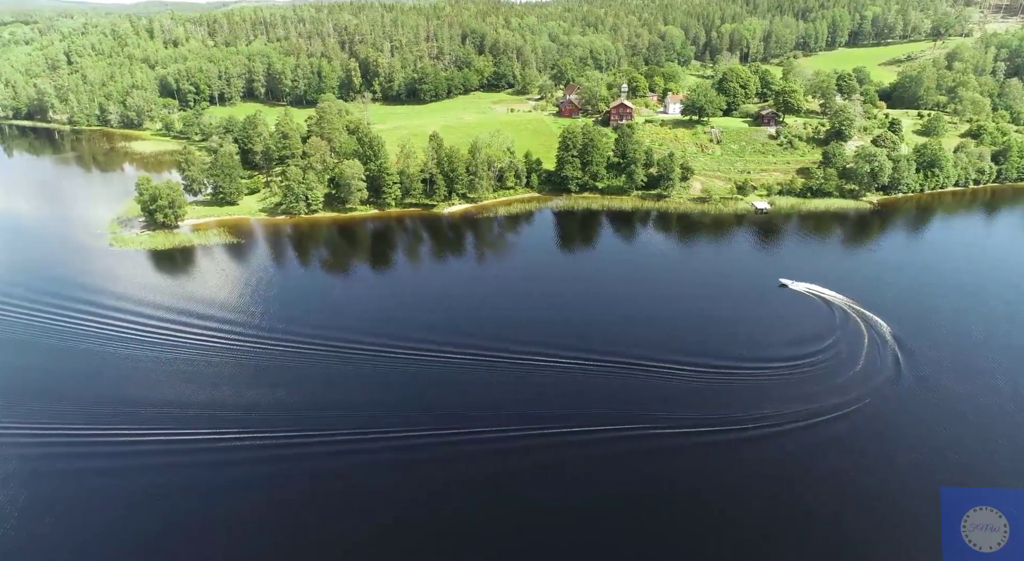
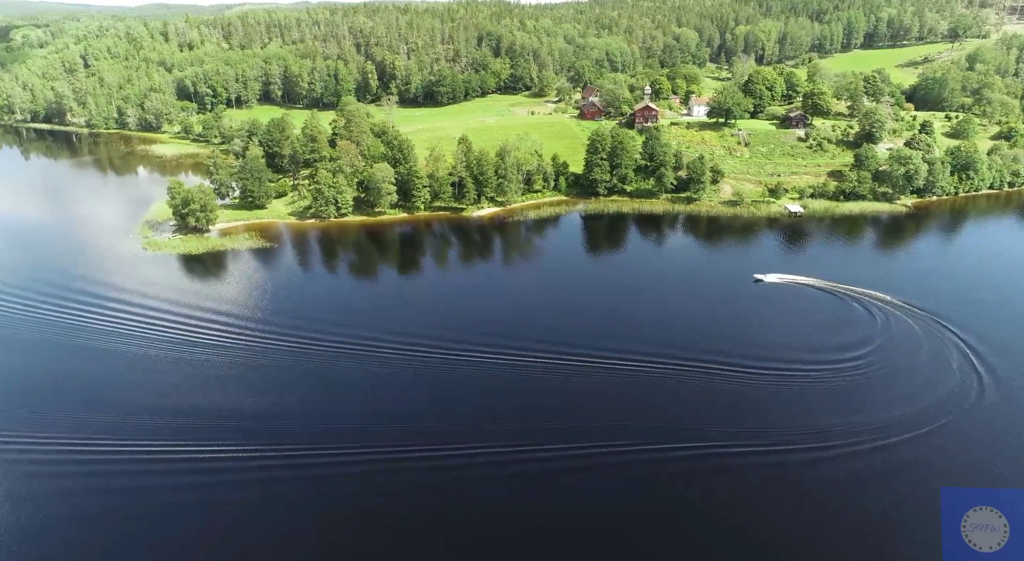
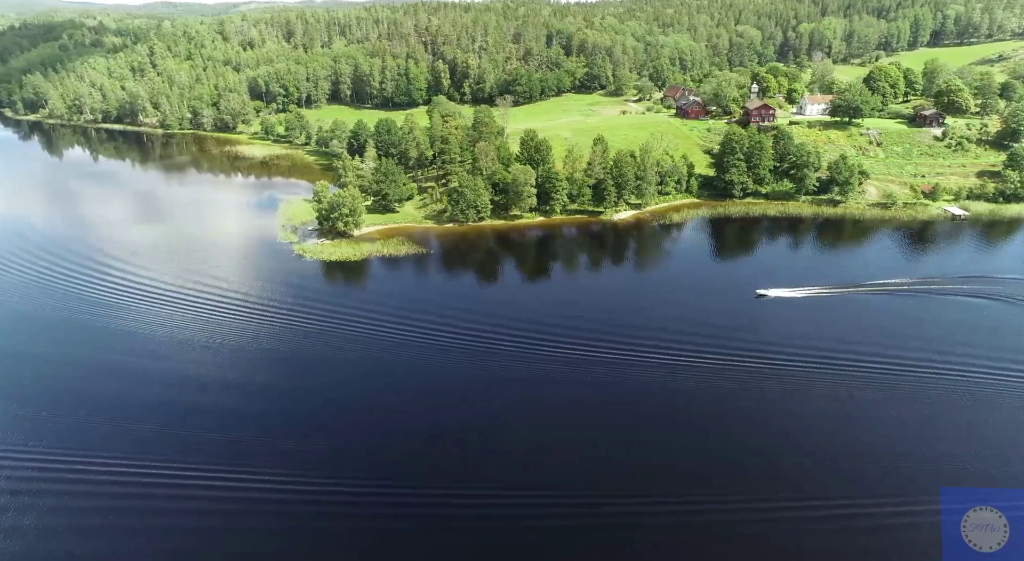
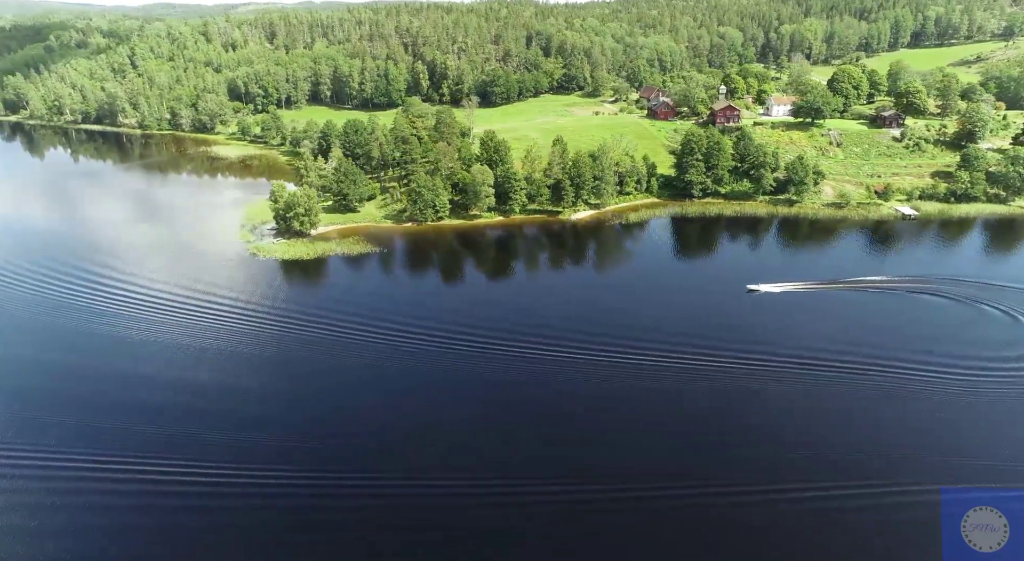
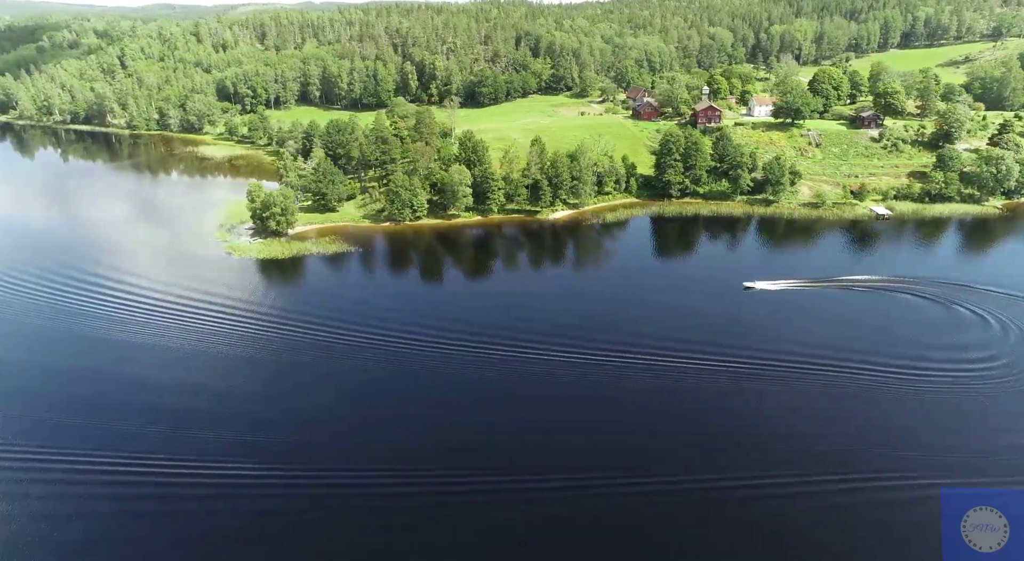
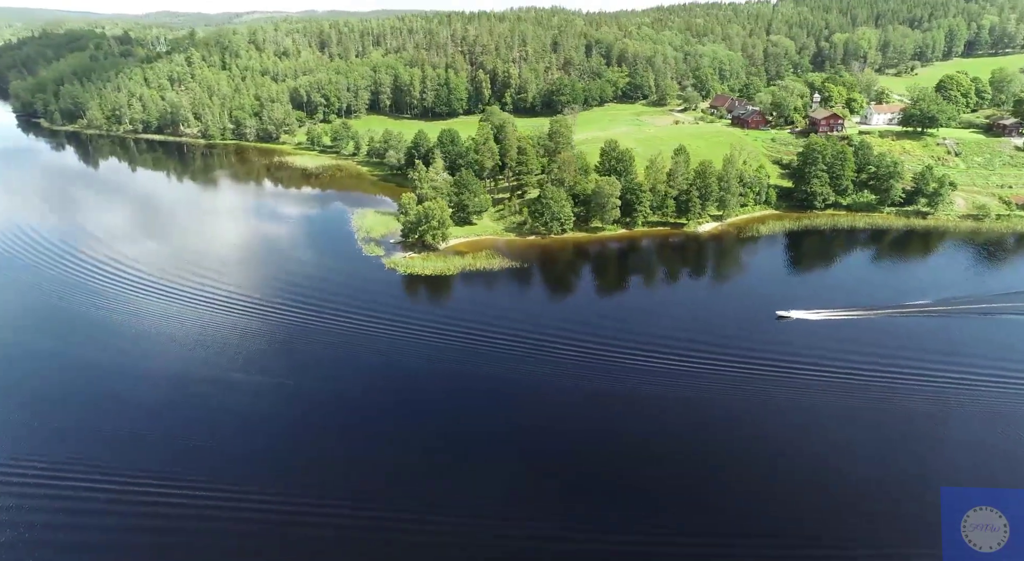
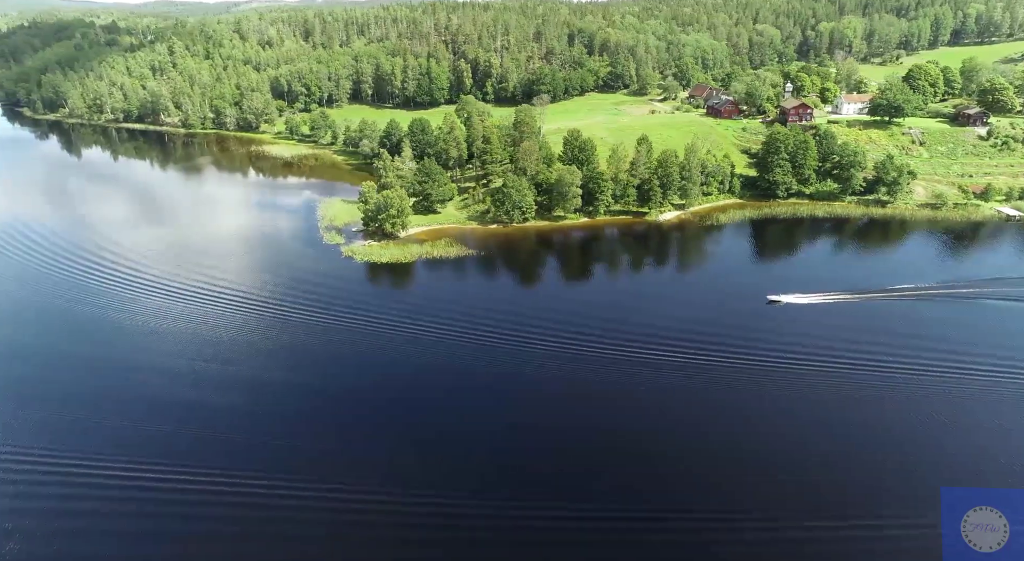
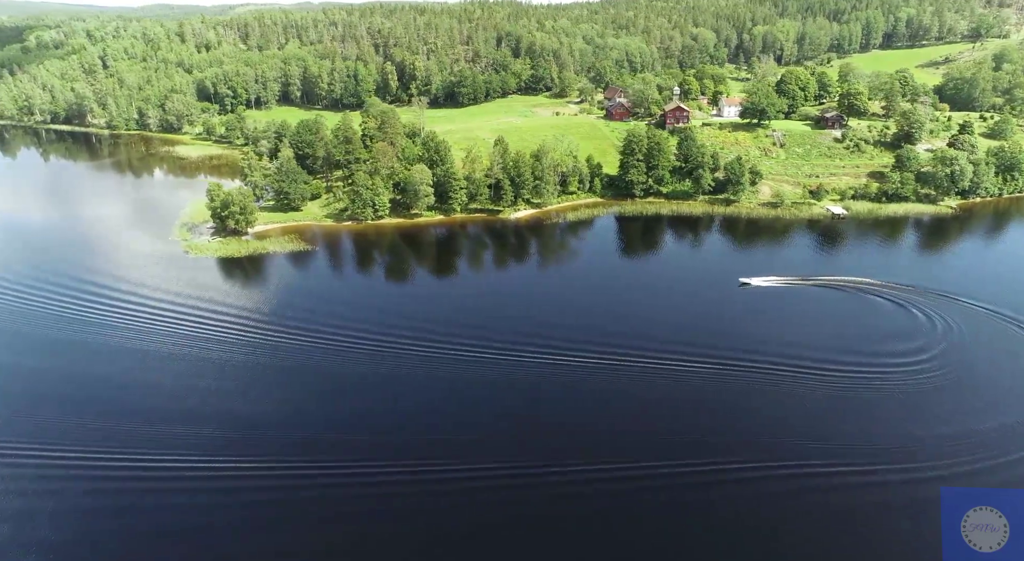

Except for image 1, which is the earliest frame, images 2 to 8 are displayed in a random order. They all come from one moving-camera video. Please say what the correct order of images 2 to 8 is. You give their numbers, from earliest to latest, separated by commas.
2, 8, 5, 4, 3, 7, 6
